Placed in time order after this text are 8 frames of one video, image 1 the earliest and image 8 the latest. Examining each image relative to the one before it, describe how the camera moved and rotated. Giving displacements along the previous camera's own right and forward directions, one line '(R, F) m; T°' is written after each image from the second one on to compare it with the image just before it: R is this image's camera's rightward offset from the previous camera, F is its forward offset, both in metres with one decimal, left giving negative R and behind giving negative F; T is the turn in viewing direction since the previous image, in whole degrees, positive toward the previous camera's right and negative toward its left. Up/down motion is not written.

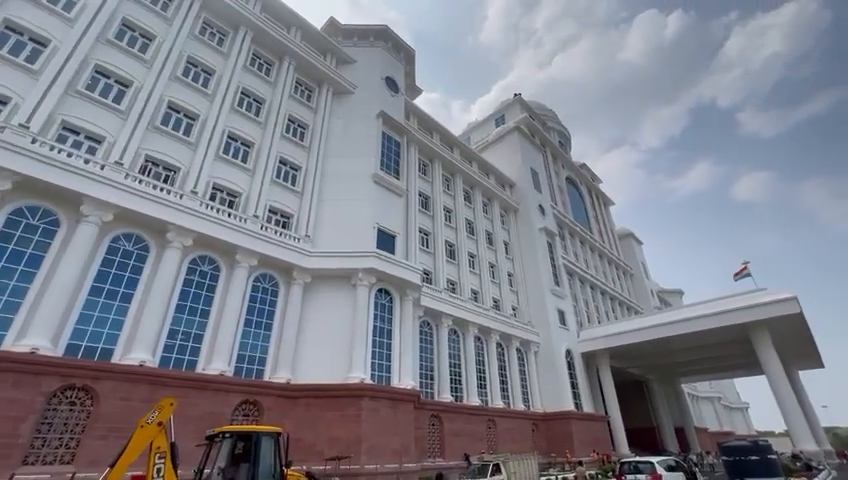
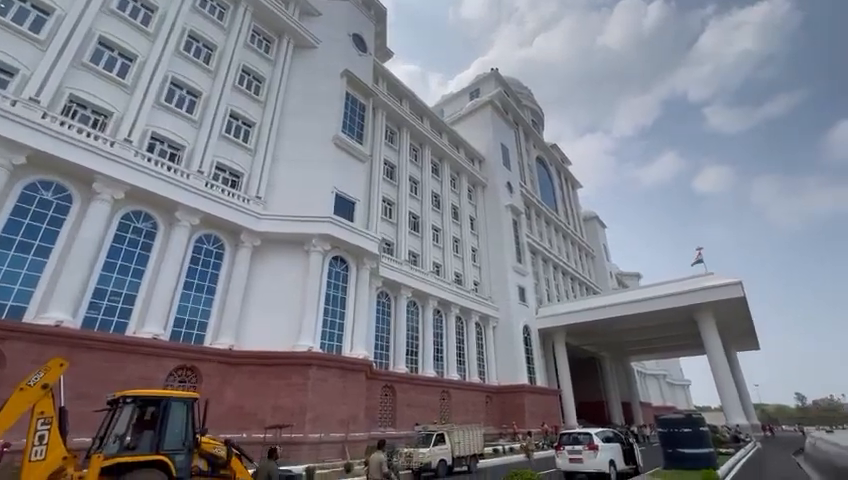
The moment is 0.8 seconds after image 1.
(+0.6, +0.6) m; +4°
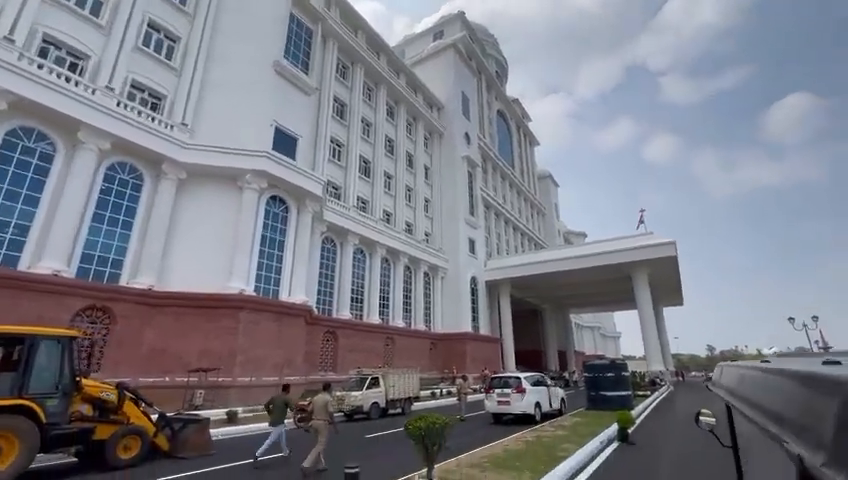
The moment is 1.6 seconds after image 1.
(+0.6, +0.7) m; +6°
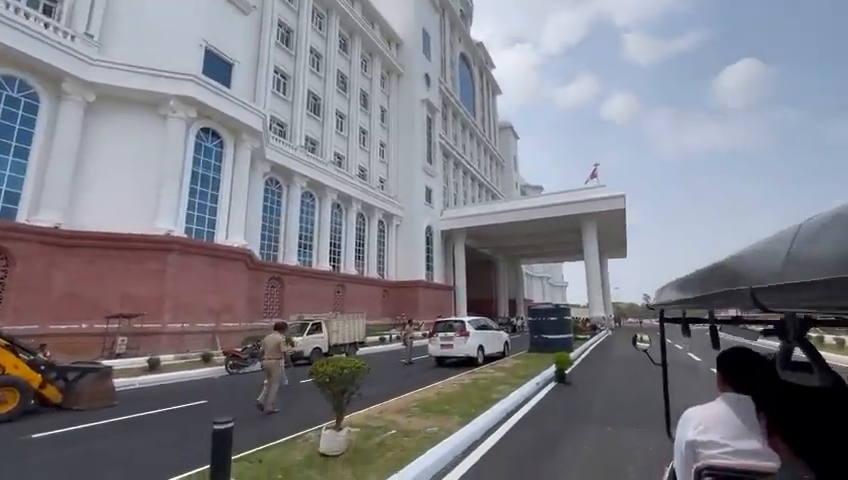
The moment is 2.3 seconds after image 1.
(+0.4, +0.7) m; +6°
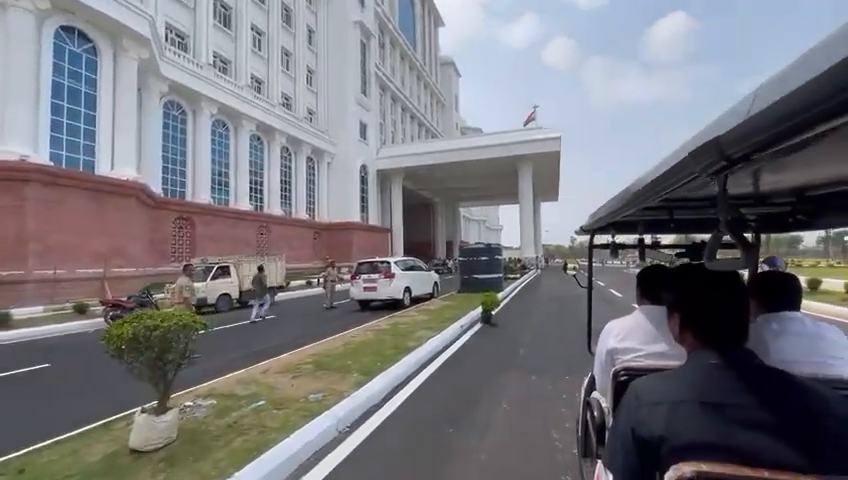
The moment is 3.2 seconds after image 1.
(+0.5, +1.1) m; +9°
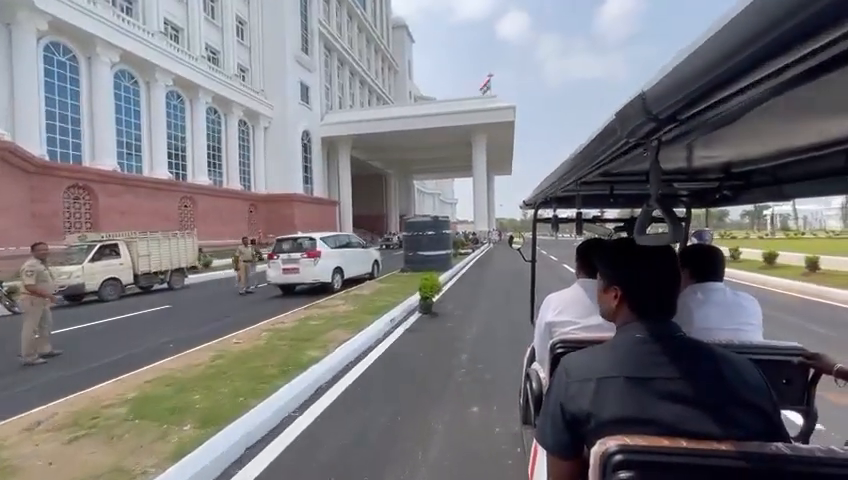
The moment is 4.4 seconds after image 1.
(+0.5, +1.5) m; +6°
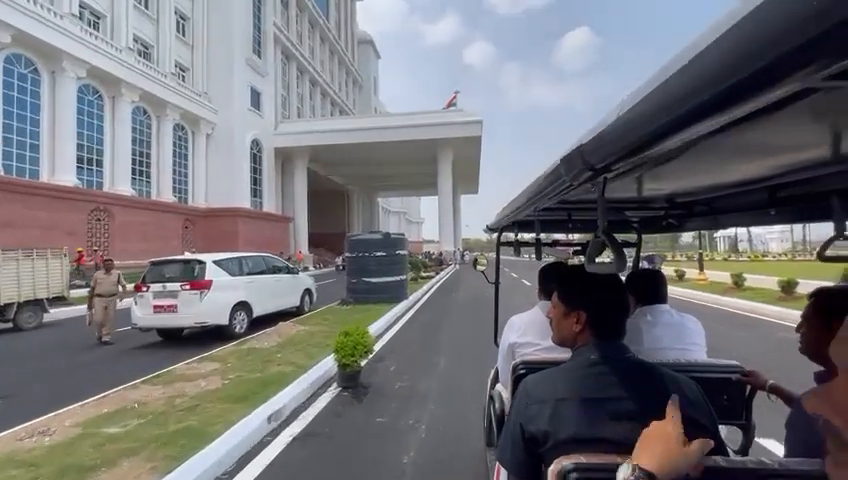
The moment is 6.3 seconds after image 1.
(+0.4, +2.2) m; +5°
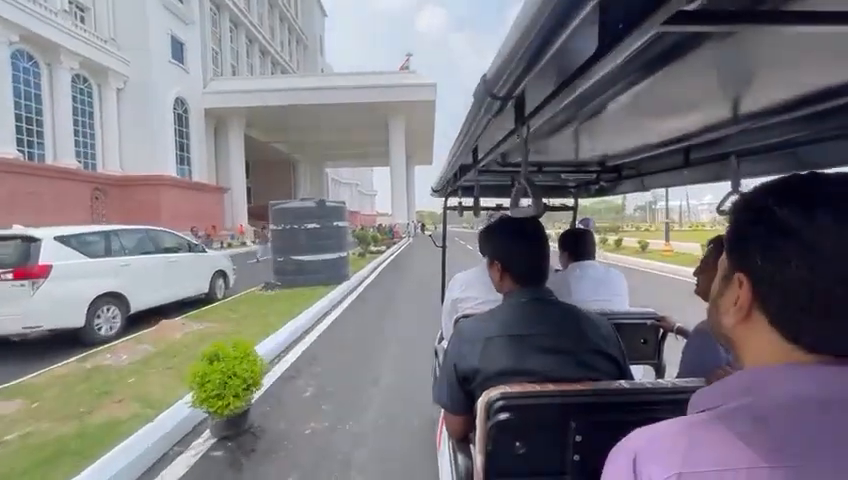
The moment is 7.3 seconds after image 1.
(+0.2, +1.4) m; +7°
